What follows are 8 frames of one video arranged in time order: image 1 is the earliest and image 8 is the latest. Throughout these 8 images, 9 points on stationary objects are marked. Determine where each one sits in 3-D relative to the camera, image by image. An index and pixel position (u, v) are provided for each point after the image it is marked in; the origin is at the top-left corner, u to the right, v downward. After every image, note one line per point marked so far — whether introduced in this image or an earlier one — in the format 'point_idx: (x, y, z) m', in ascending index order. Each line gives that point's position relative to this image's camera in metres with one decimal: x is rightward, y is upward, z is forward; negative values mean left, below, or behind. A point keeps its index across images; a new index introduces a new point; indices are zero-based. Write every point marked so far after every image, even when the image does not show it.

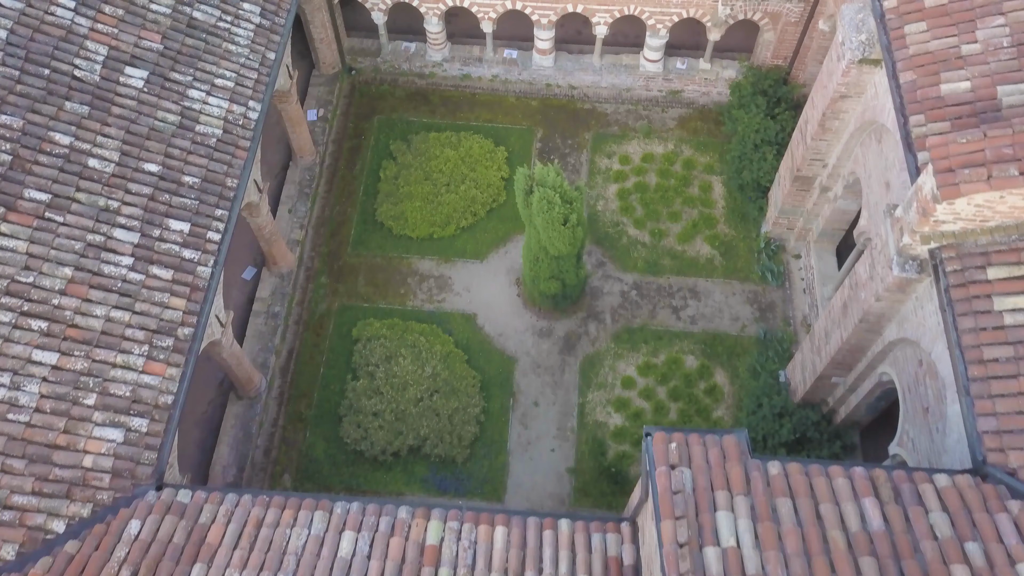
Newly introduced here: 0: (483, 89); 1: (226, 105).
0: (-0.8, +5.2, +18.7) m
1: (-5.3, +3.4, +13.2) m
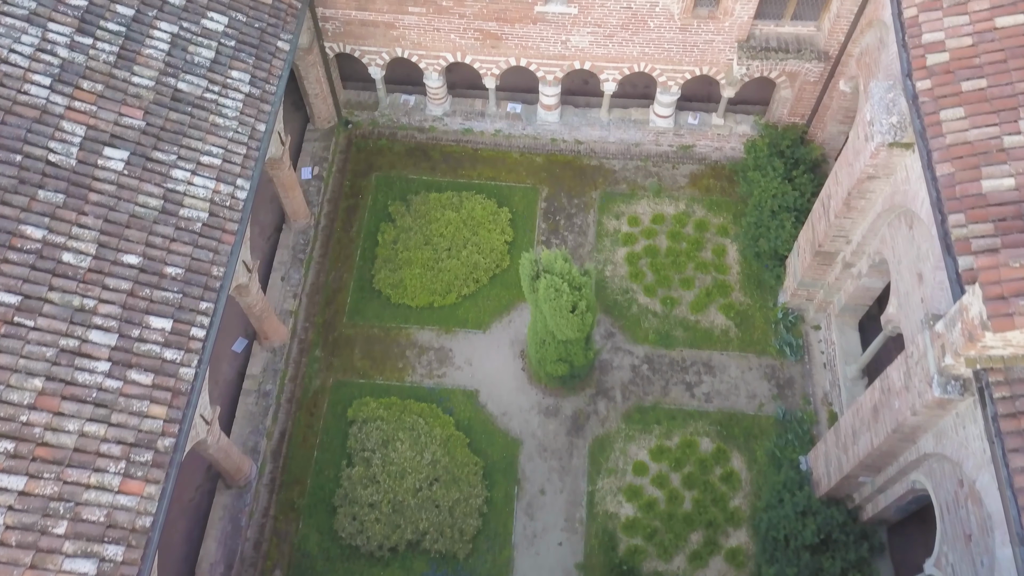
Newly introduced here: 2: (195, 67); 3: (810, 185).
0: (-0.7, +3.6, +17.9) m
1: (-5.2, +1.8, +12.4) m
2: (-5.8, +4.1, +13.1) m
3: (+6.5, +2.3, +15.7) m
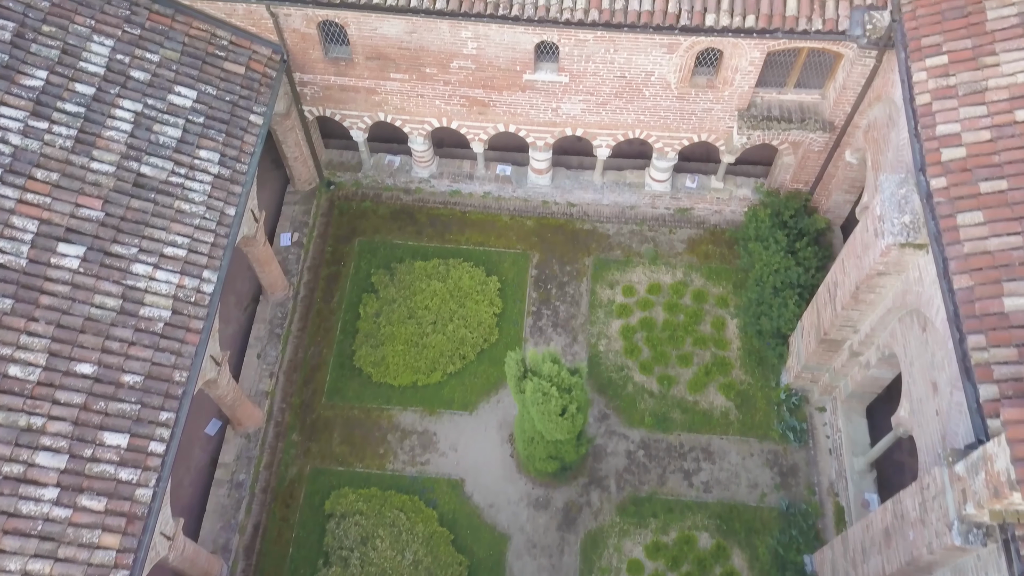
0: (-0.9, +2.0, +17.1) m
1: (-5.4, +0.1, +11.6) m
2: (-6.1, +2.4, +12.3) m
3: (+6.3, +0.6, +14.8) m
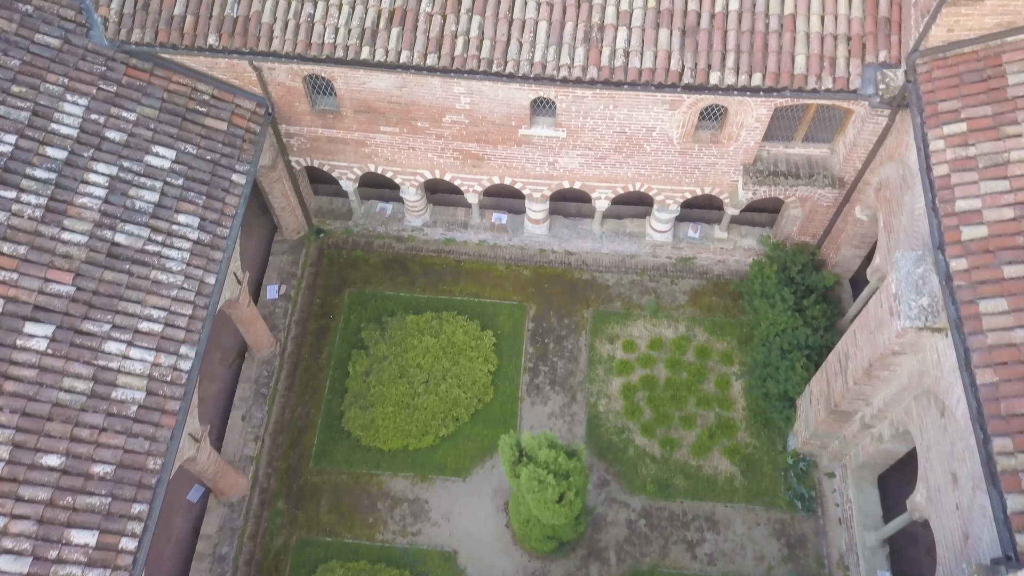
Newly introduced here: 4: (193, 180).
0: (-1.0, +0.8, +16.5) m
1: (-5.5, -1.1, +10.9) m
2: (-6.2, +1.2, +11.7) m
3: (+6.2, -0.6, +14.2) m
4: (-5.5, +1.9, +12.4) m
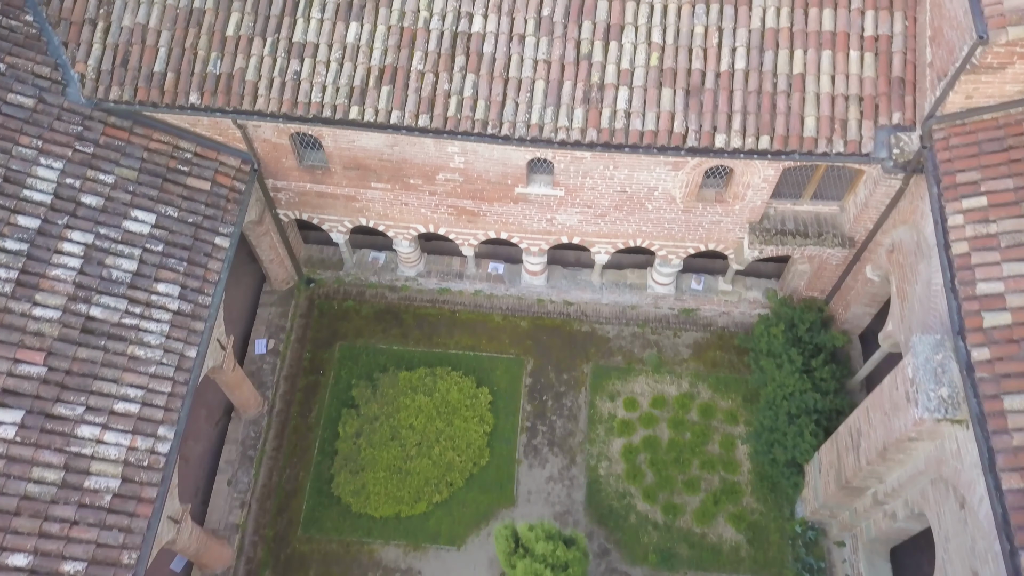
0: (-1.1, -0.4, +15.9) m
1: (-5.6, -2.2, +10.4) m
2: (-6.2, +0.1, +11.1) m
3: (+6.1, -1.7, +13.7) m
4: (-5.6, +0.7, +11.8) m
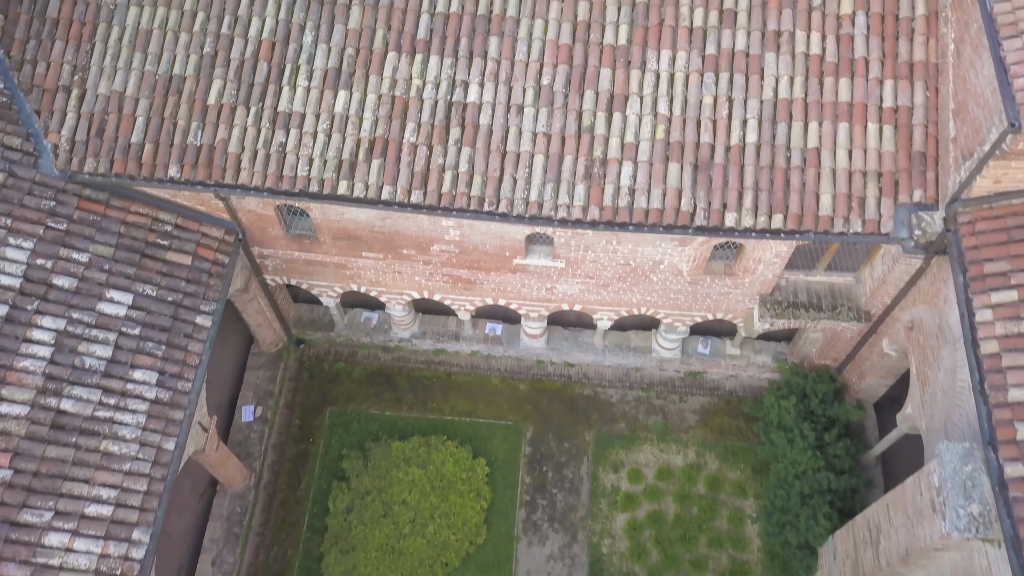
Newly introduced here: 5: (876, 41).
0: (-1.1, -1.7, +15.3) m
1: (-5.6, -3.5, +9.7) m
2: (-6.3, -1.3, +10.5) m
3: (+6.1, -3.1, +13.0) m
4: (-5.6, -0.6, +11.2) m
5: (+5.6, +3.8, +10.9) m
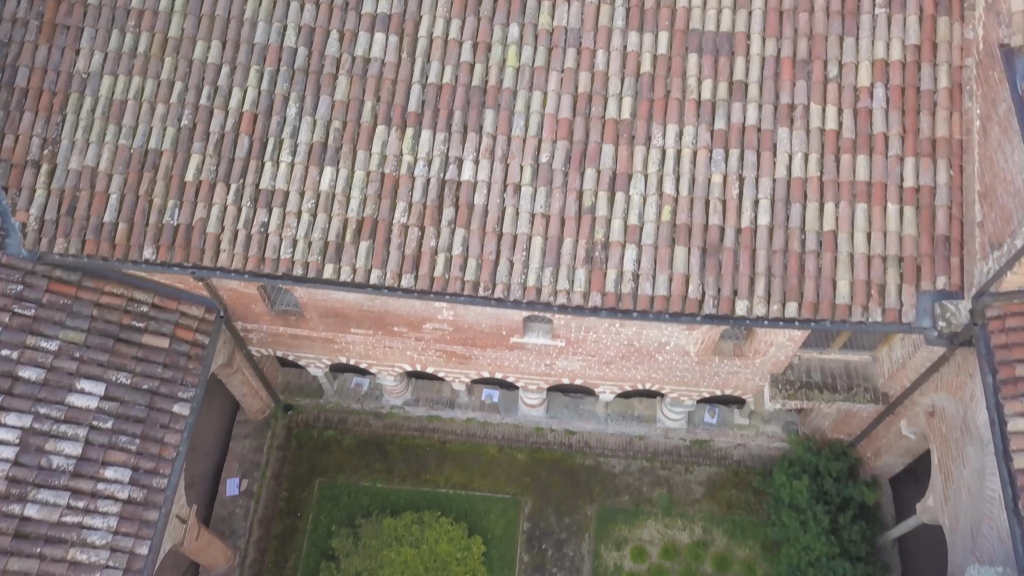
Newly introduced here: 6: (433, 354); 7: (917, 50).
0: (-1.2, -3.0, +14.6) m
1: (-5.7, -4.8, +9.0) m
2: (-6.3, -2.6, +9.8) m
3: (+6.0, -4.4, +12.3) m
4: (-5.7, -1.9, +10.5) m
5: (+5.5, +2.5, +10.2) m
6: (-1.4, -1.2, +12.4) m
7: (+5.9, +3.5, +10.3) m
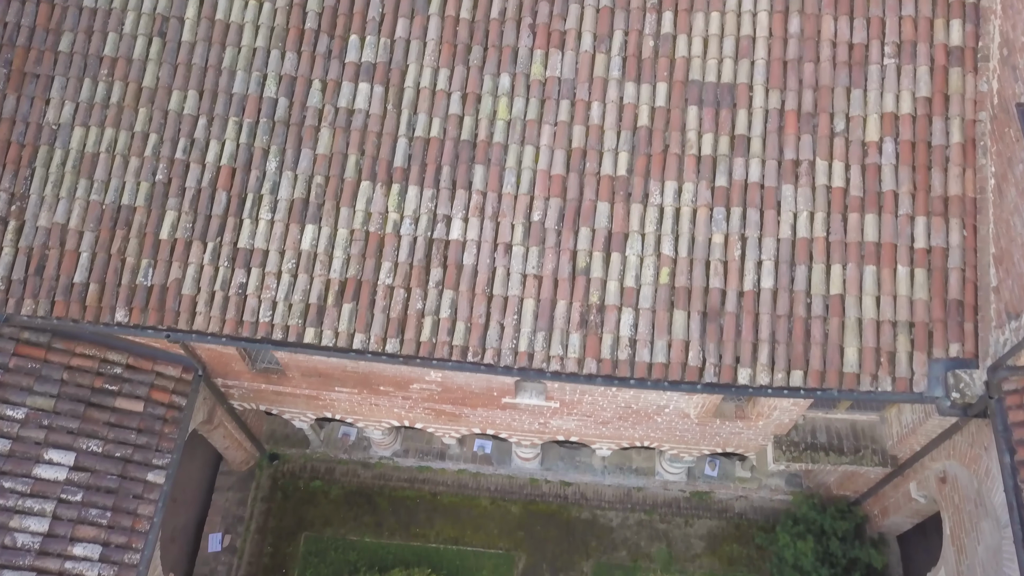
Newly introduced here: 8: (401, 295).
0: (-1.3, -4.0, +14.1) m
1: (-5.8, -5.7, +8.5) m
2: (-6.5, -3.5, +9.3) m
3: (+5.9, -5.3, +11.8) m
4: (-5.8, -2.8, +10.0) m
5: (+5.4, +1.6, +9.7) m
6: (-1.5, -2.1, +11.9) m
7: (+5.7, +2.6, +9.8) m
8: (-1.5, -0.1, +9.8) m
